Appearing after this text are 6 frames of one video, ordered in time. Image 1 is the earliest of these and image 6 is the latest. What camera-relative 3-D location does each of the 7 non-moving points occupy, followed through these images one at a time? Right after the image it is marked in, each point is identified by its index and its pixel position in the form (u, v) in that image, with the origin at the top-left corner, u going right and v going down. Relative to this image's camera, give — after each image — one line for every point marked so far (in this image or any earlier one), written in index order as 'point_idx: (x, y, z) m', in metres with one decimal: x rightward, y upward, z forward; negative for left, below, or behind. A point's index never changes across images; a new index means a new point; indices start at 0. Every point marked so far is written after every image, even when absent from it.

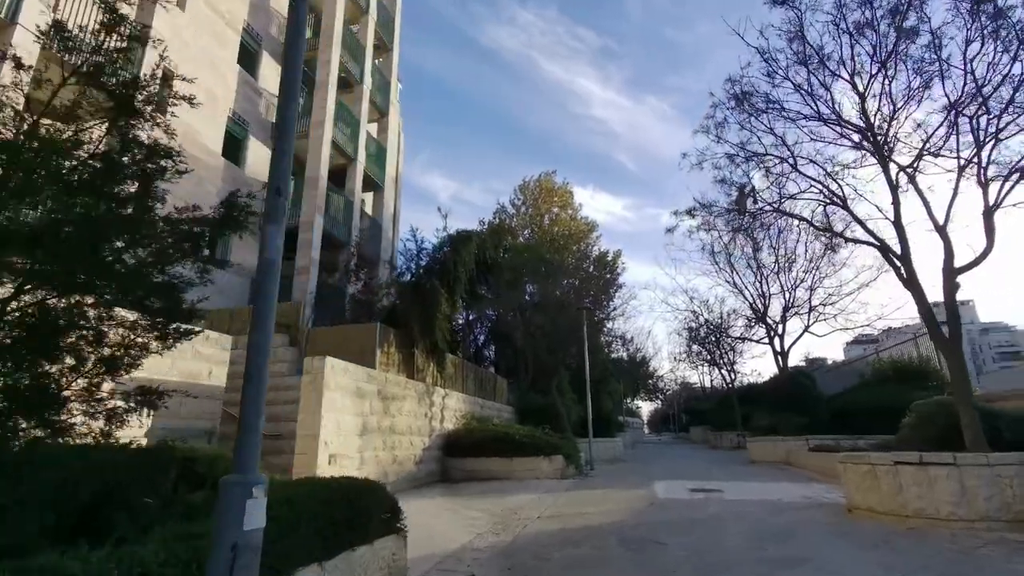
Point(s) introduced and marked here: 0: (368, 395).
0: (-2.7, -2.0, +9.9) m
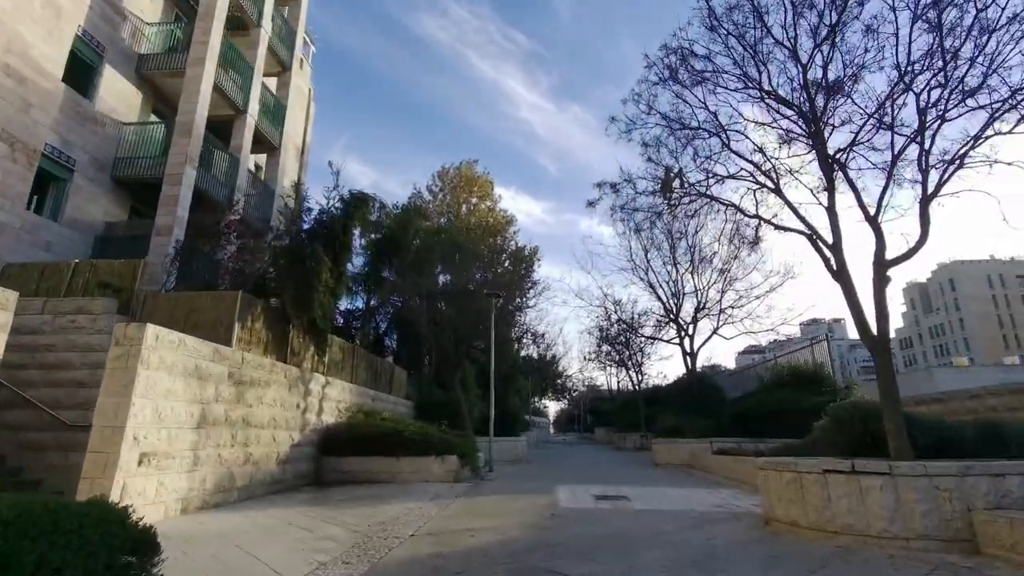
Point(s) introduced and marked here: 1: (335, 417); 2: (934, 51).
0: (-4.4, -1.3, +7.8) m
1: (-4.0, -3.0, +12.2) m
2: (+5.8, +3.3, +7.4) m
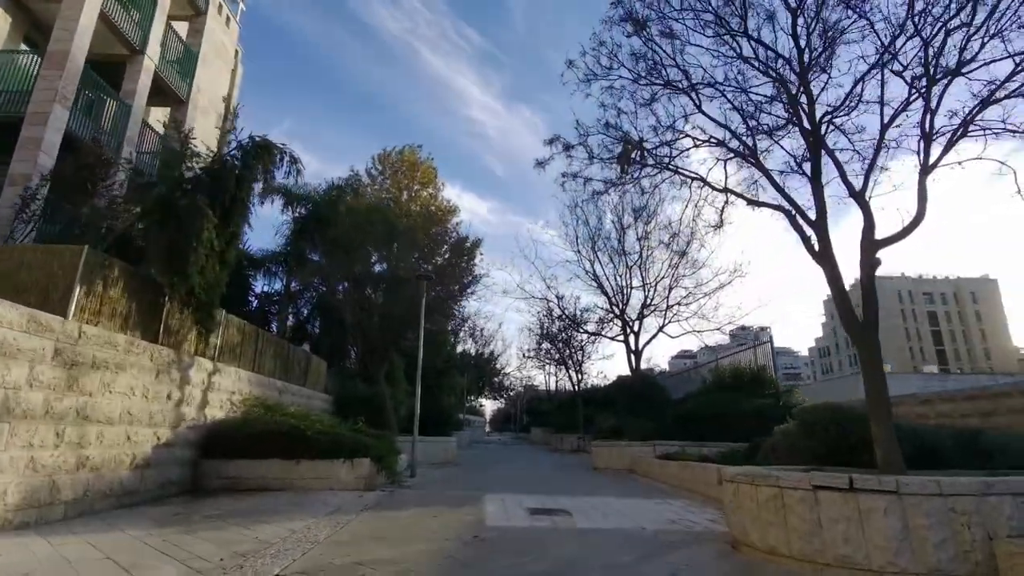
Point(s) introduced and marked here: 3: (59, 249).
0: (-5.3, -0.7, +5.8) m
1: (-5.5, -2.4, +10.2) m
2: (+5.1, +3.4, +6.4) m
3: (-5.8, +0.5, +6.8) m
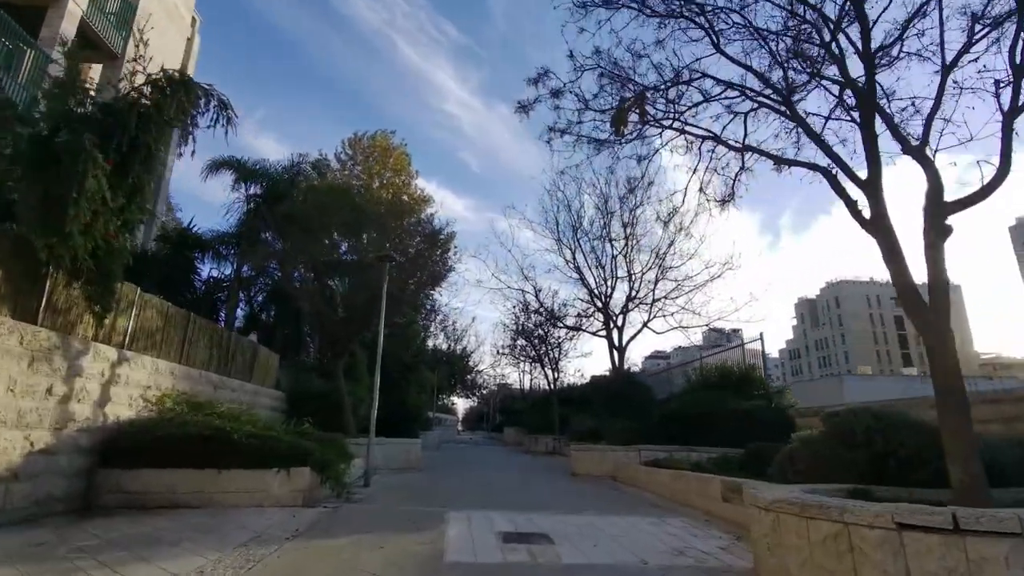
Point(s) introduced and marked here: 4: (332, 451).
0: (-5.5, -0.3, +4.1) m
1: (-5.9, -1.9, +8.4) m
2: (+4.9, +3.6, +5.2) m
3: (-6.1, +0.9, +5.1) m
4: (-3.1, -2.8, +9.1) m
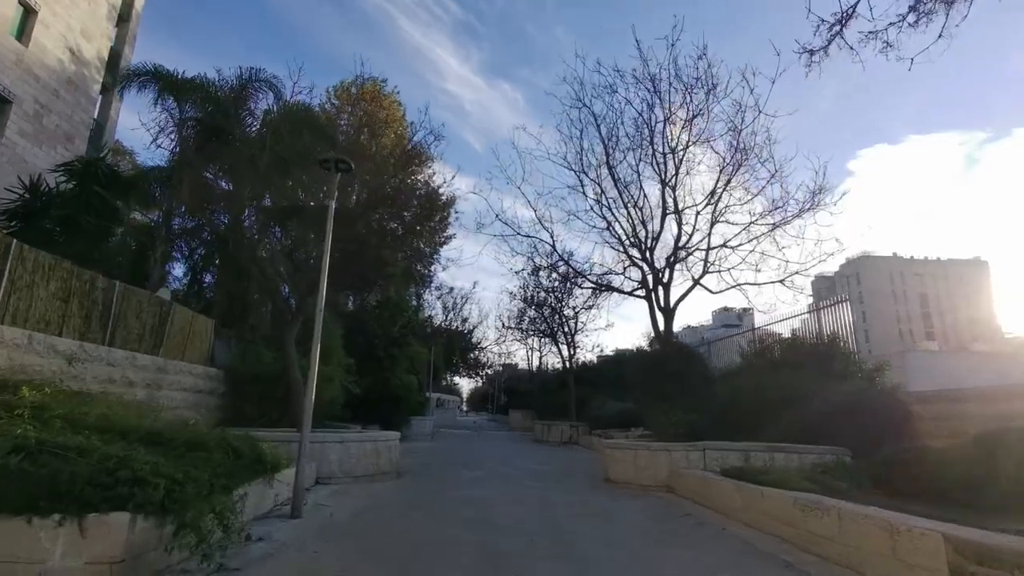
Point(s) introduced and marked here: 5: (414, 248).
0: (-5.4, +0.5, +0.1) m
1: (-5.8, -0.9, +4.5) m
2: (+5.1, +4.5, +1.0) m
3: (-5.9, +1.8, +1.1) m
4: (-2.9, -1.7, +5.2) m
5: (-3.4, +1.4, +18.9) m
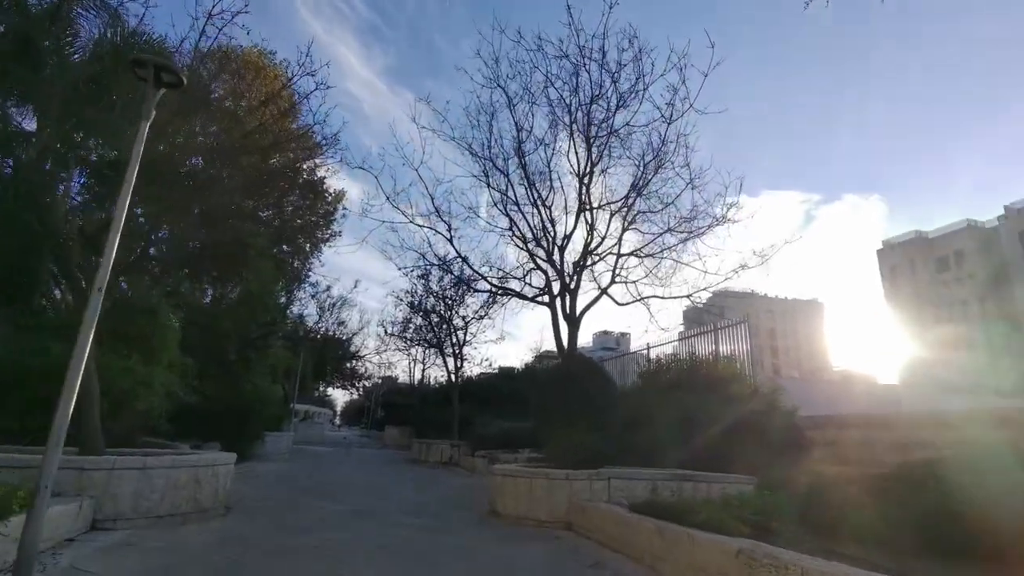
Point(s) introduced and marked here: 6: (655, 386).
0: (-4.9, +1.3, -2.6) m
1: (-6.3, -0.2, +1.6) m
2: (+5.4, +4.5, +0.5) m
3: (-5.5, +2.6, -1.7) m
4: (-3.7, -1.3, +2.8) m
5: (-6.8, +1.6, +16.2) m
6: (+3.5, -2.4, +13.3) m
